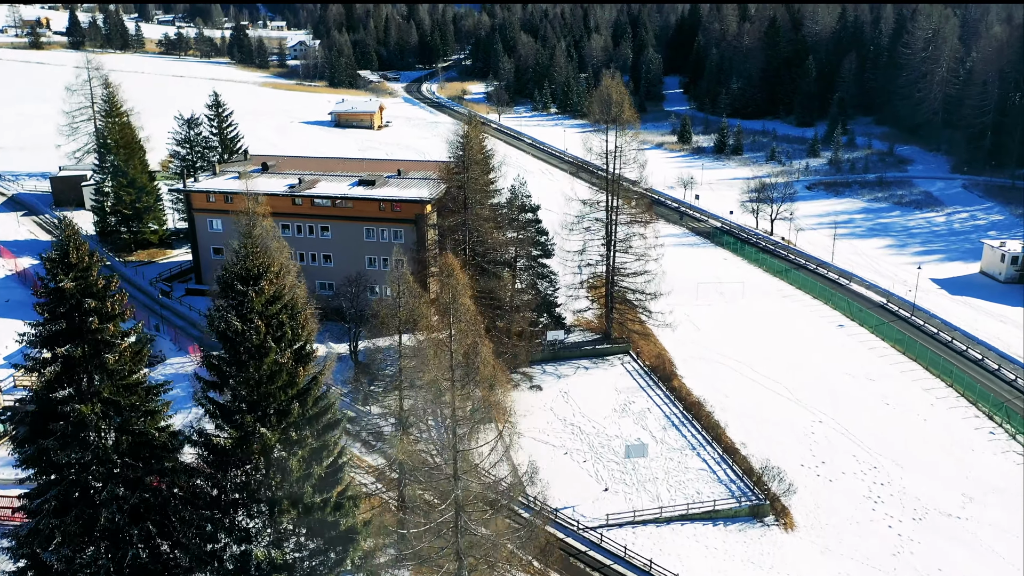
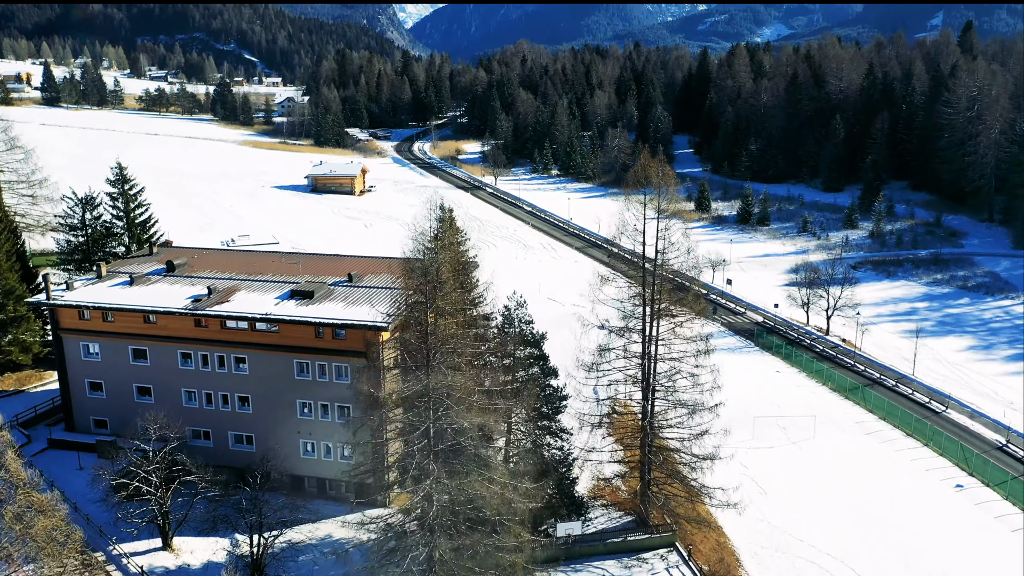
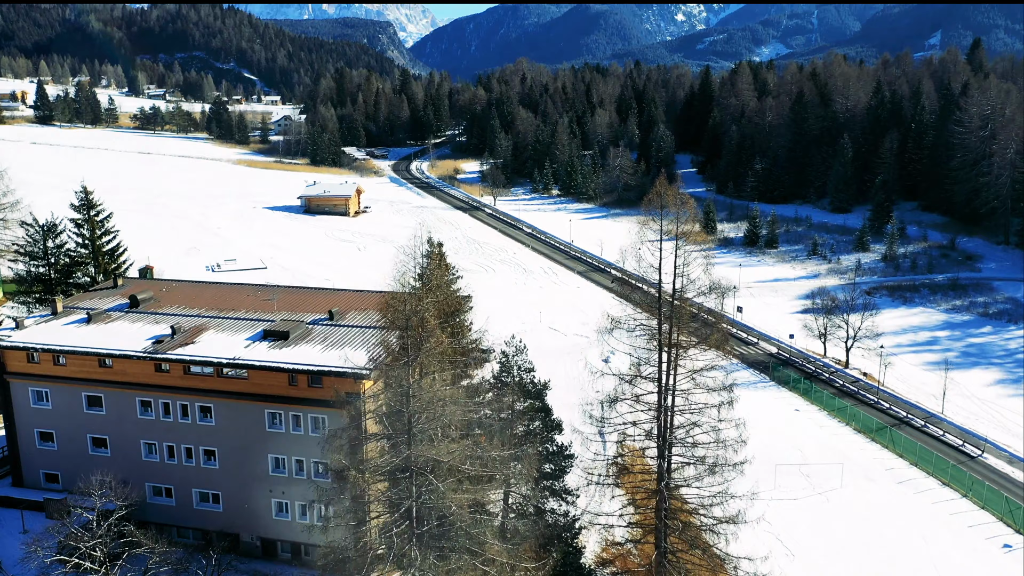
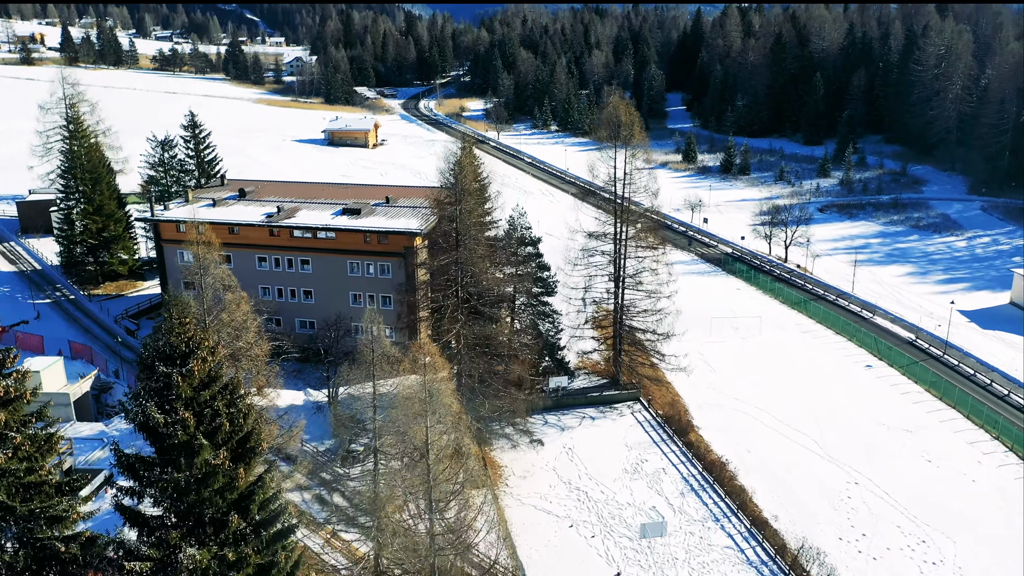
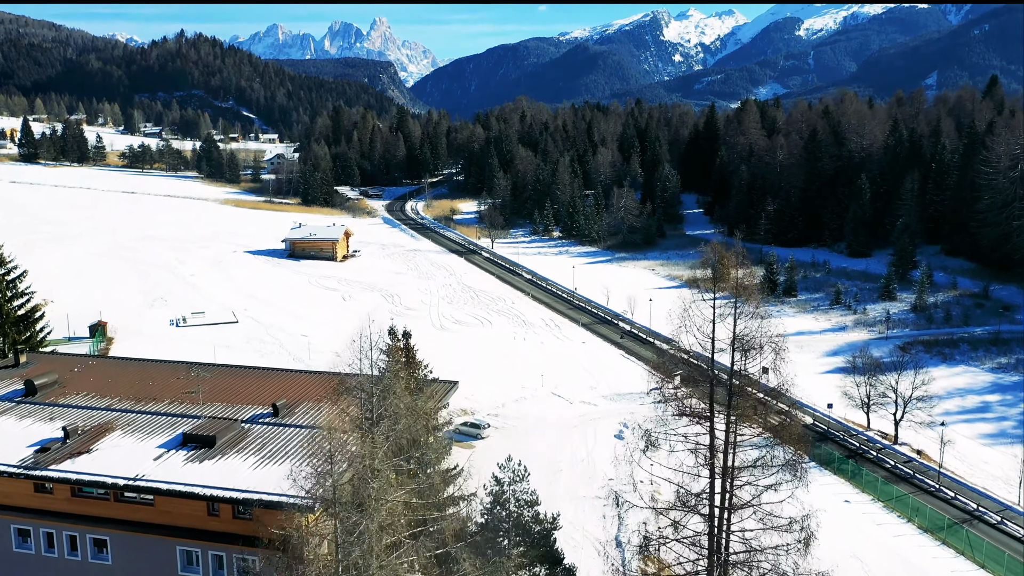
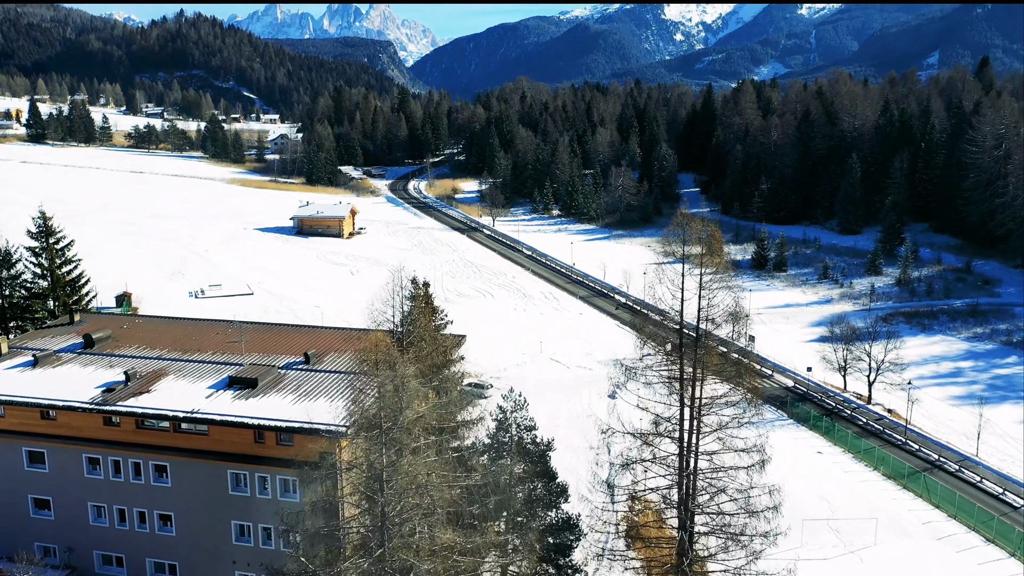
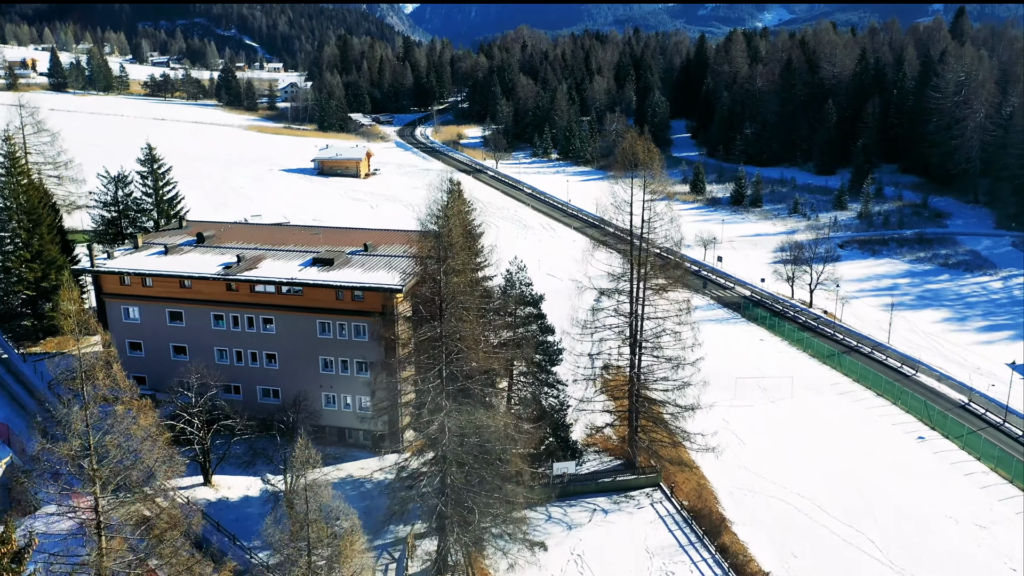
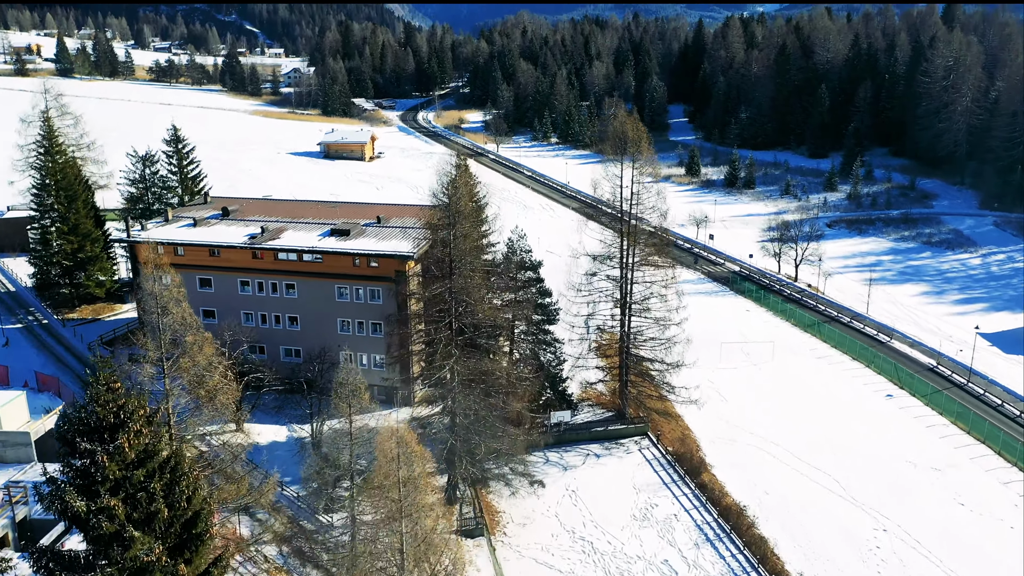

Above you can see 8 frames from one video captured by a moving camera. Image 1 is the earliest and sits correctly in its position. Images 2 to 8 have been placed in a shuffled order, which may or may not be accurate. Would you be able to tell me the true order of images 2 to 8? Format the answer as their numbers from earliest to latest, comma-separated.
4, 8, 7, 2, 3, 6, 5
